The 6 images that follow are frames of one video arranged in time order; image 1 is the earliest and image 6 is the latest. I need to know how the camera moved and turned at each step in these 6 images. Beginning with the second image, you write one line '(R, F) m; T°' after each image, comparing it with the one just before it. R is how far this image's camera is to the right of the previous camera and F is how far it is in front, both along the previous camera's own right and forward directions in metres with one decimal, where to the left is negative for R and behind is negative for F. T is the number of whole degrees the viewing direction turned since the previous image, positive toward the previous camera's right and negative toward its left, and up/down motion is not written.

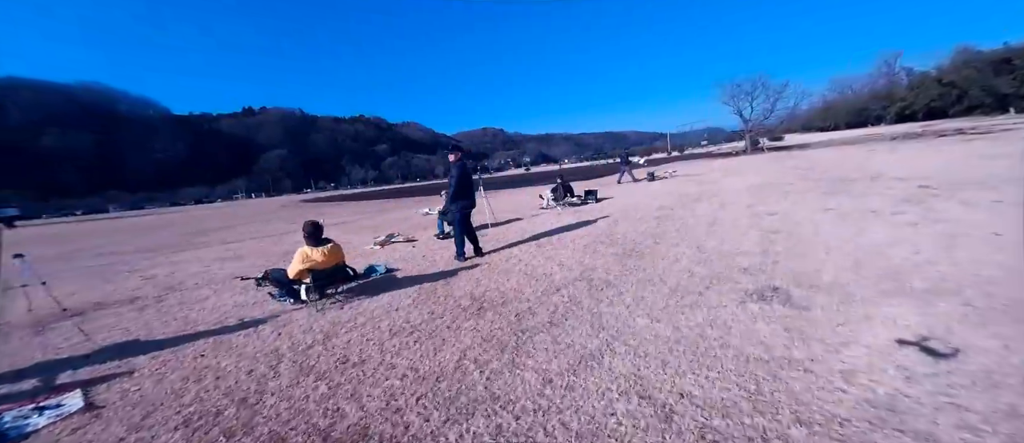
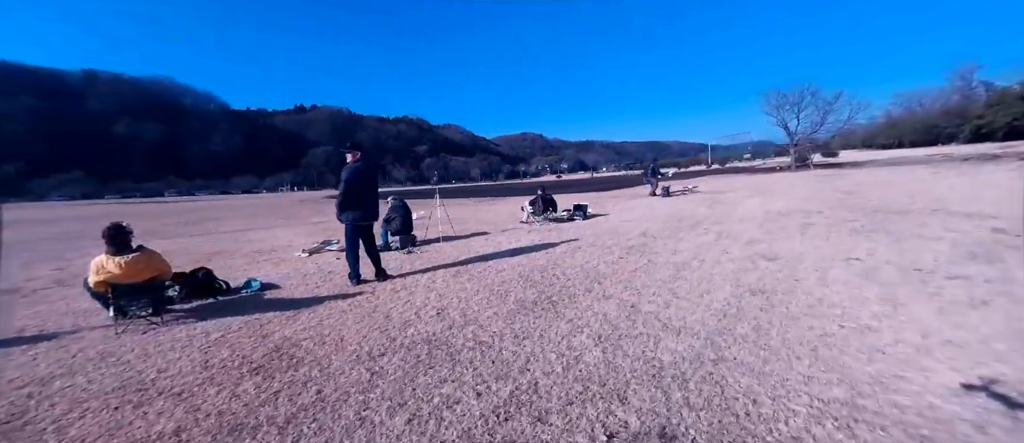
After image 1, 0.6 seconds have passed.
(+2.3, +2.0) m; -7°
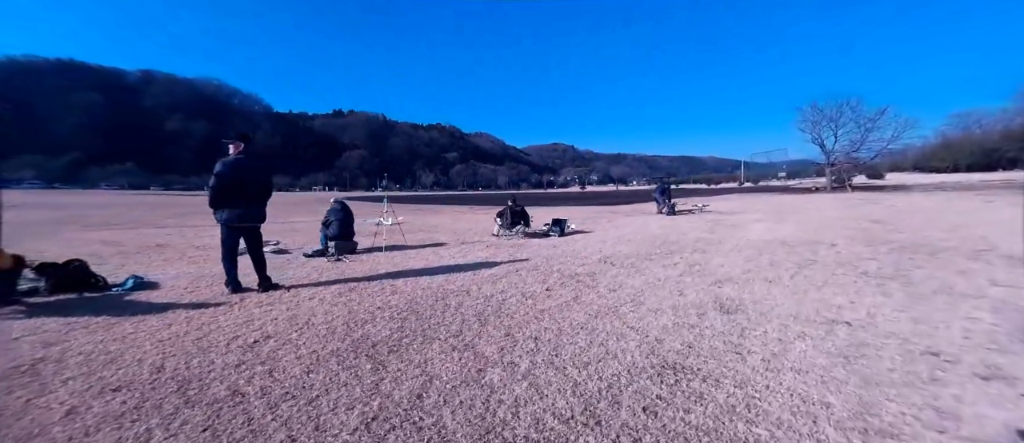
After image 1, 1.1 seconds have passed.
(+1.9, +1.4) m; -5°
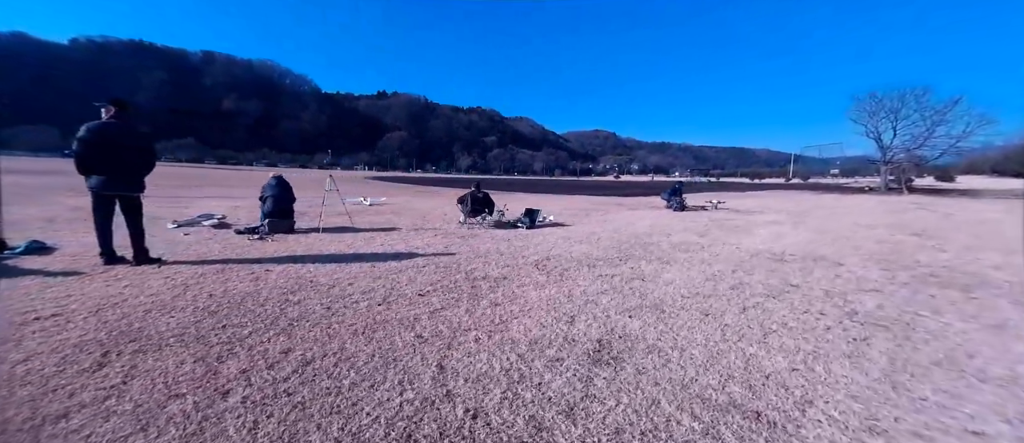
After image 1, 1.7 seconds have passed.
(+1.9, +1.2) m; -6°
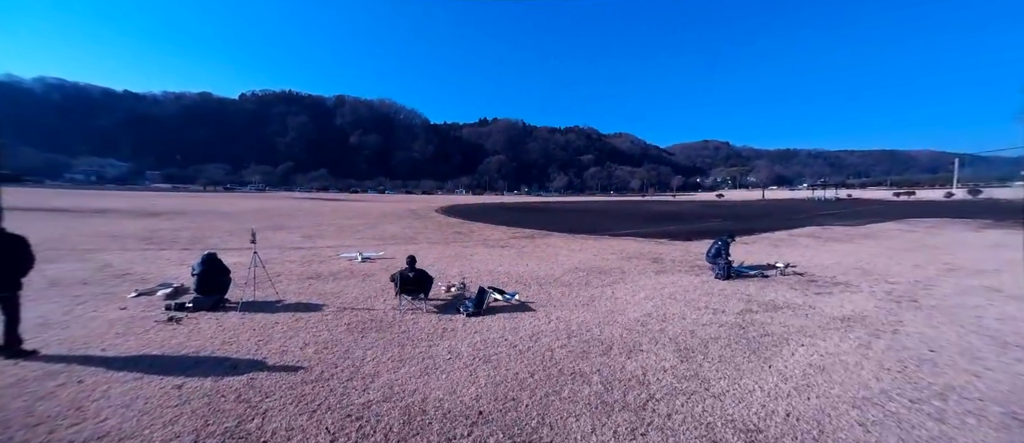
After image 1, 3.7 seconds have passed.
(+3.1, +2.1) m; -16°
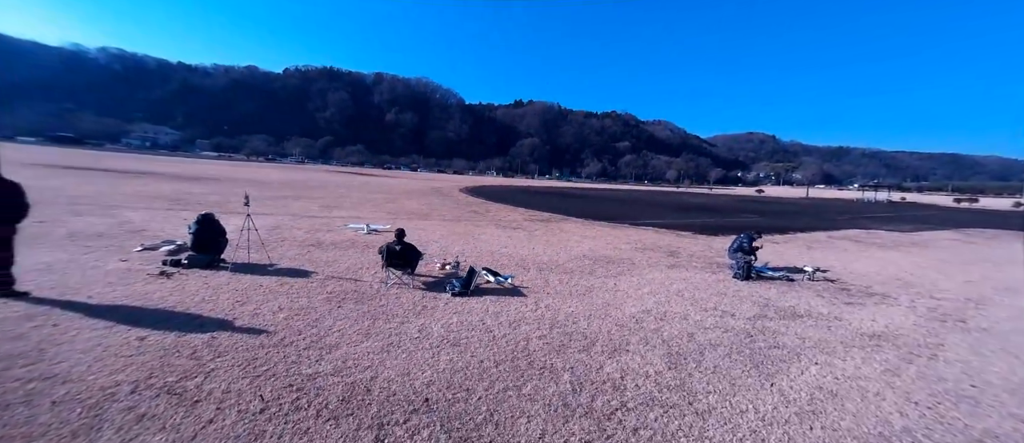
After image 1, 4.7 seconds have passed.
(+0.7, +0.5) m; -5°
